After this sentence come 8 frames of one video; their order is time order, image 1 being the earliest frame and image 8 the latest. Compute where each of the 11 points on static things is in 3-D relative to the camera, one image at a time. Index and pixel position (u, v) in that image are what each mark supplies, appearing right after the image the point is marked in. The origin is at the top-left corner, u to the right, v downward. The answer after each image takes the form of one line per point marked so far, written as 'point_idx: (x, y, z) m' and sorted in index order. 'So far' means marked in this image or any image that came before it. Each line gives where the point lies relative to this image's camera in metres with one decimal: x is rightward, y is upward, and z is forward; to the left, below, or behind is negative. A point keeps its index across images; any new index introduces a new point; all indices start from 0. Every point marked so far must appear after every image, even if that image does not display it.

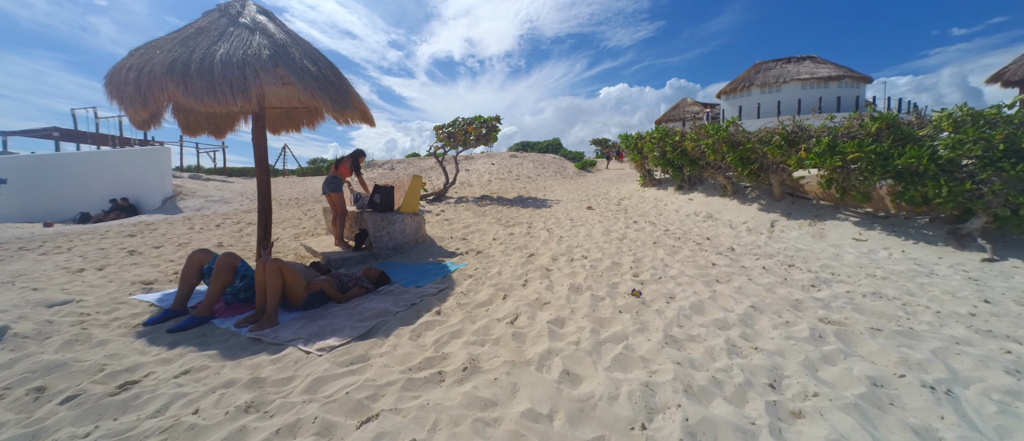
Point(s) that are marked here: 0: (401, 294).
0: (-1.0, -0.7, +3.2) m
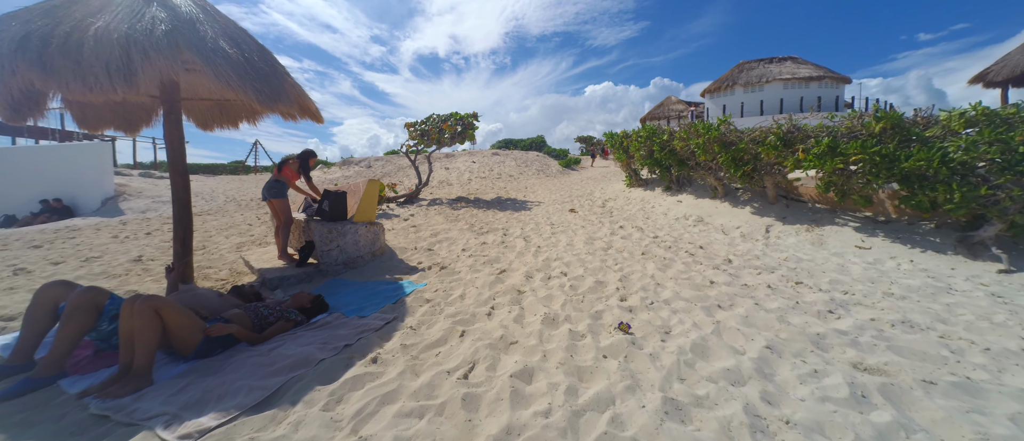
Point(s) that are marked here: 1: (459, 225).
0: (-1.3, -0.8, +2.5) m
1: (-1.0, -0.1, +6.0) m
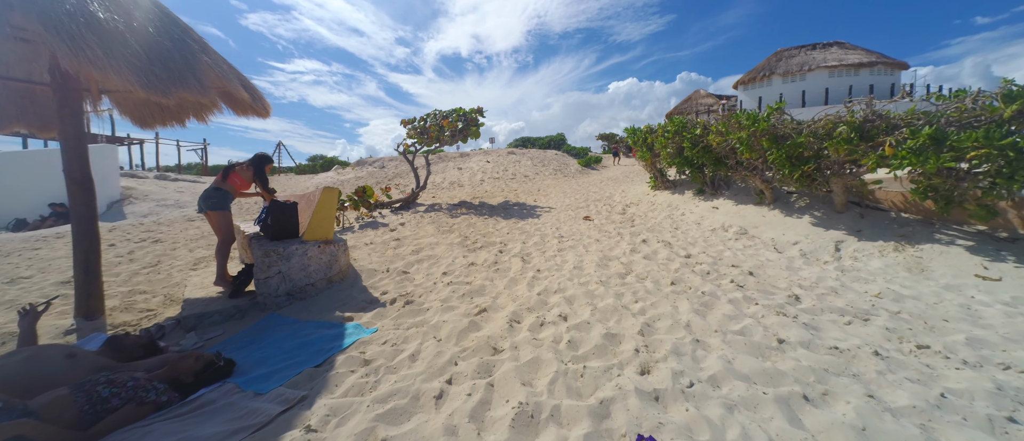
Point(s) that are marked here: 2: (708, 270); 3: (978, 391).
0: (-1.5, -1.0, +1.7) m
1: (-0.9, -0.3, +5.1) m
2: (+2.1, -0.5, +3.6) m
3: (+2.3, -0.8, +1.6) m
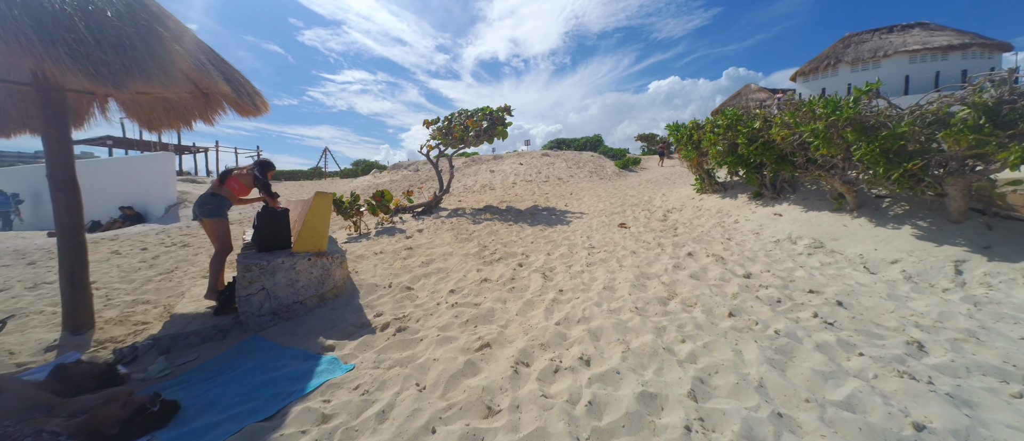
0: (-1.6, -1.1, +1.3) m
1: (-0.6, -0.4, +4.7) m
2: (+2.3, -0.7, +2.8) m
3: (+2.2, -0.9, +0.9) m
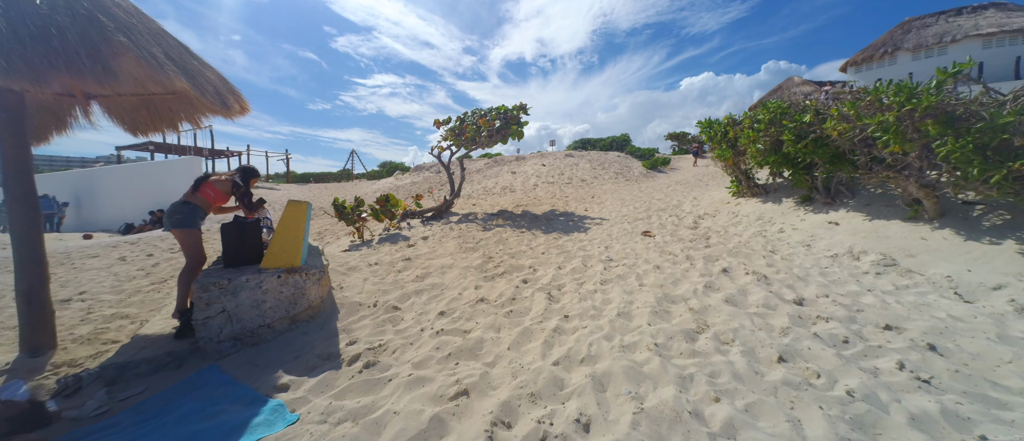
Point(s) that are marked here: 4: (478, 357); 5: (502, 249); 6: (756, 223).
0: (-1.8, -1.2, +1.0) m
1: (-0.5, -0.5, +4.3) m
2: (+2.2, -0.8, +2.2) m
3: (+2.0, -1.1, +0.2) m
4: (-0.2, -0.9, +2.2) m
5: (-0.1, -0.4, +4.7) m
6: (+3.8, 0.0, +5.1) m
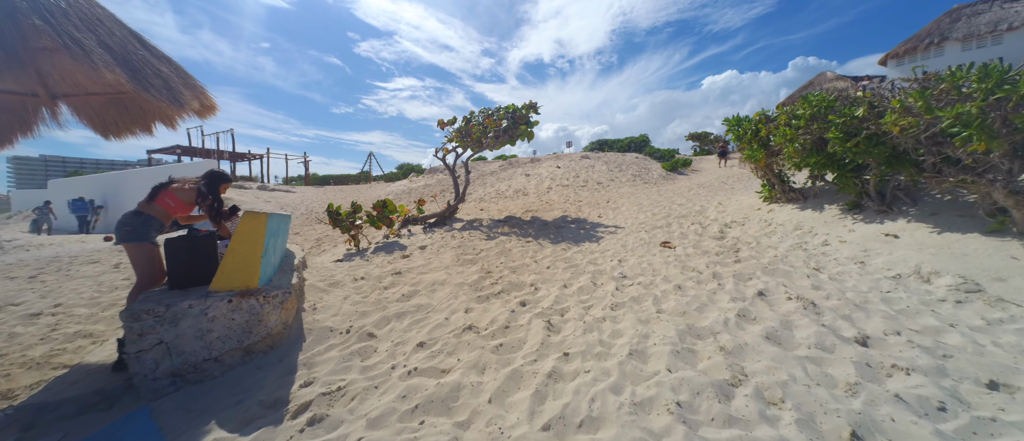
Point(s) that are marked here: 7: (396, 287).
0: (-1.9, -1.3, +0.7) m
1: (-0.5, -0.6, +3.8) m
2: (+2.1, -0.9, +1.7) m
3: (+1.8, -1.2, -0.3) m
4: (-0.3, -1.0, +1.8) m
5: (-0.1, -0.5, +4.2) m
6: (+3.8, -0.2, +4.5) m
7: (-1.2, -0.7, +3.5) m
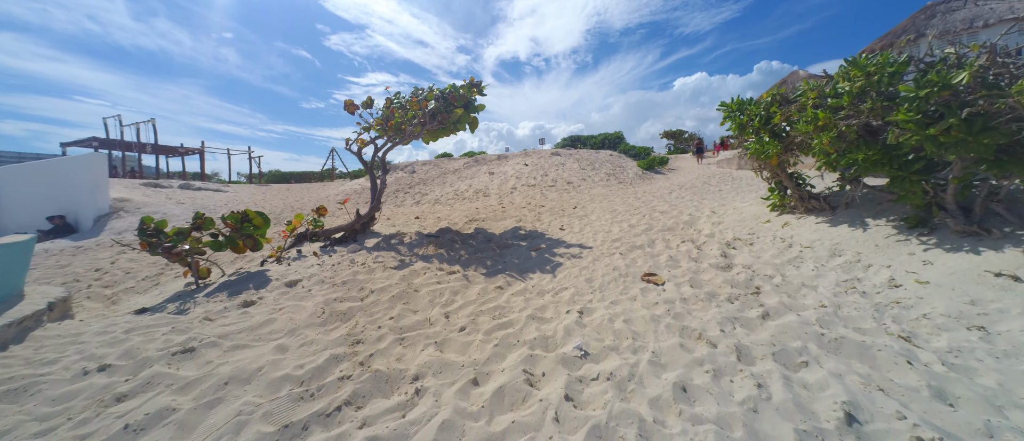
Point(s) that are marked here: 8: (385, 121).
0: (-2.5, -1.5, -1.1) m
1: (-1.3, -0.8, +2.2) m
2: (+1.5, -1.1, +0.2) m
3: (+1.3, -1.4, -1.8) m
4: (-1.0, -1.3, +0.1) m
5: (-0.9, -0.7, +2.6) m
6: (+3.0, -0.4, +3.1) m
7: (-2.0, -0.9, +1.8) m
8: (-1.9, +1.5, +5.1) m
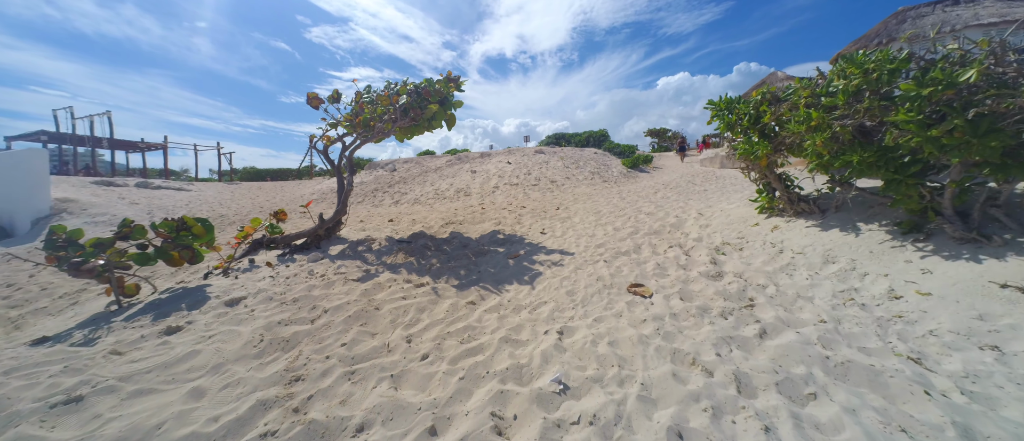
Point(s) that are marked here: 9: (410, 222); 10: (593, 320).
0: (-2.5, -1.6, -1.5) m
1: (-1.5, -0.9, +1.8) m
2: (+1.4, -1.2, -0.1) m
3: (+1.3, -1.5, -2.1) m
4: (-1.0, -1.3, -0.2) m
5: (-1.1, -0.8, +2.2) m
6: (+2.8, -0.4, +2.9) m
7: (-2.1, -1.0, +1.4) m
8: (-2.3, +1.5, +4.7) m
9: (-1.9, 0.0, +6.0) m
10: (+0.6, -0.7, +2.5) m
